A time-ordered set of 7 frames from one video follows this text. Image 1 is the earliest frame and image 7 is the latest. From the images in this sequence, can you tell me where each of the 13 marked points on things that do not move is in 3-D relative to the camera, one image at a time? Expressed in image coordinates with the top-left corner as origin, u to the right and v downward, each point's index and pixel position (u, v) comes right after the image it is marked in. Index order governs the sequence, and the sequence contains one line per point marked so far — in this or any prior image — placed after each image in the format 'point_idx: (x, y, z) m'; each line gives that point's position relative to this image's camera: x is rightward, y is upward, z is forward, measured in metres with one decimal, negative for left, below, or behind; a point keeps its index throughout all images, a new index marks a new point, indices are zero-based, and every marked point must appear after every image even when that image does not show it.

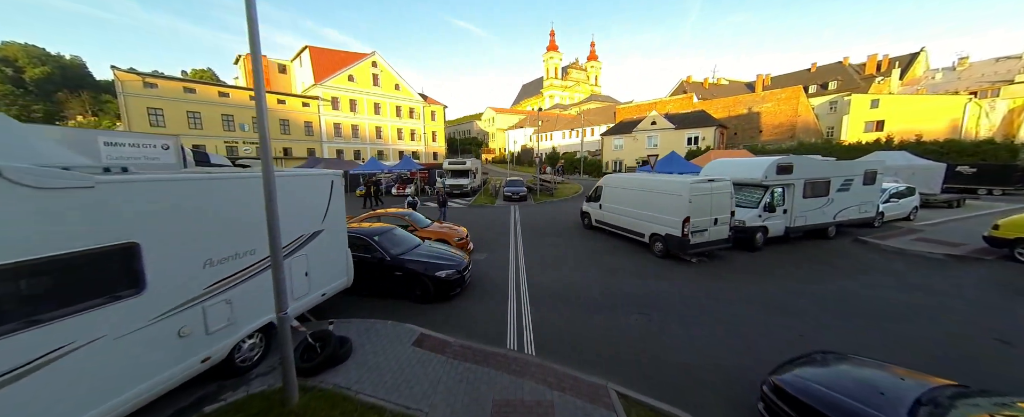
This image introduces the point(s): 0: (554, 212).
0: (+2.3, -0.2, +17.2) m
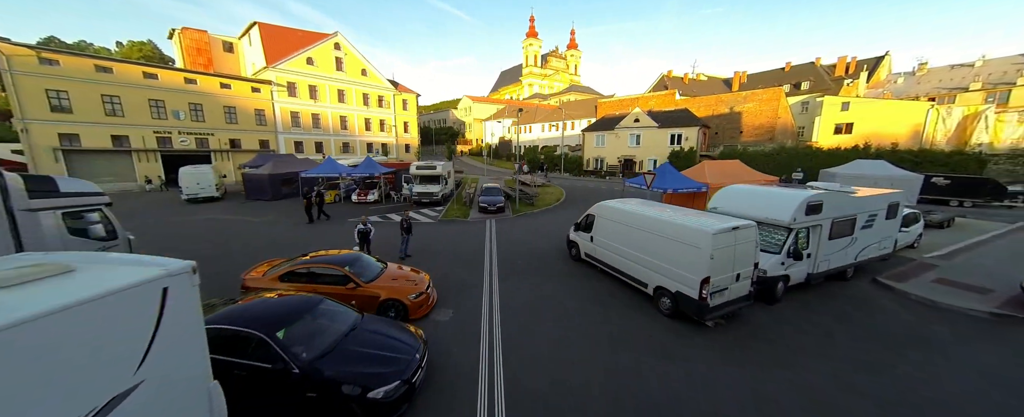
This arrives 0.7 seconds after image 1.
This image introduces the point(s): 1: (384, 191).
0: (+1.1, -1.0, +15.4) m
1: (-8.3, +1.1, +20.0) m
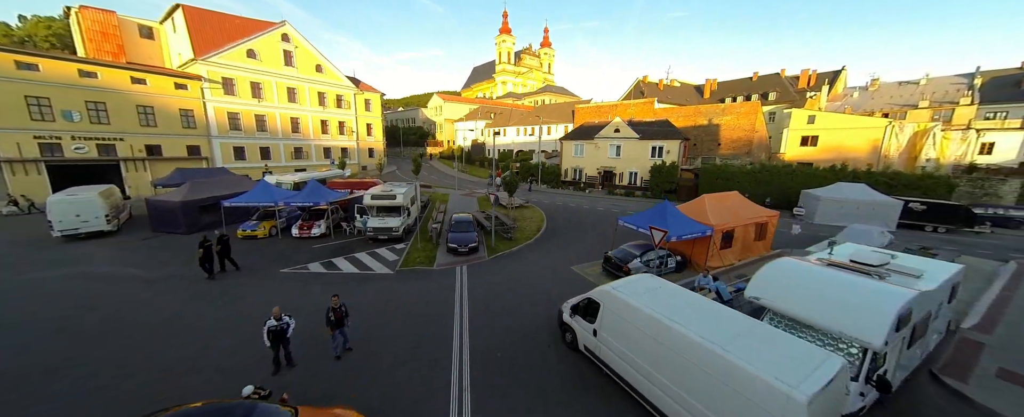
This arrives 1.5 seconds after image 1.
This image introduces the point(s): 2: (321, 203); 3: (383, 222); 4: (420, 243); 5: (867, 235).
0: (+0.1, -2.8, +12.9) m
1: (-9.7, -0.7, +16.7) m
2: (-9.7, +0.3, +15.7) m
3: (-6.2, -0.7, +15.1) m
4: (-4.5, -1.7, +15.4) m
5: (+17.6, -1.3, +15.3) m
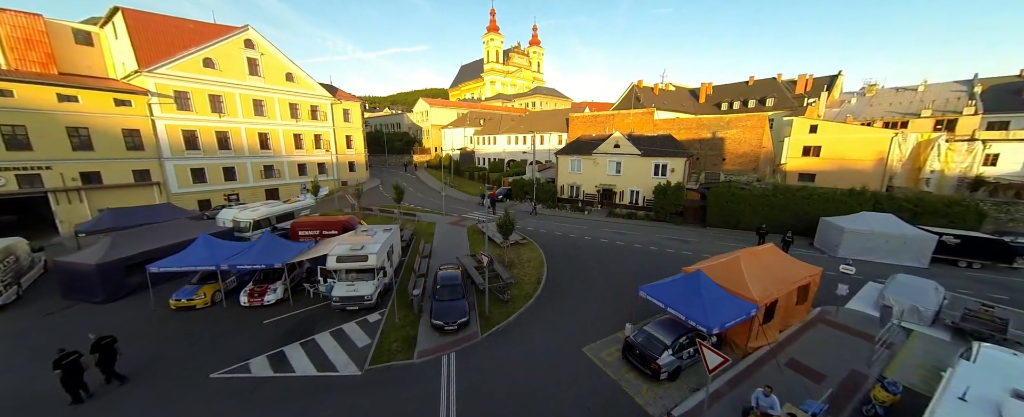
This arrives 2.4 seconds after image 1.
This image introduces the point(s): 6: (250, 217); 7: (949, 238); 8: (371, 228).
0: (+0.1, -5.3, +10.3) m
1: (-9.8, -3.3, +13.8) m
2: (-9.8, -2.2, +12.8) m
3: (-6.3, -3.2, +12.3) m
4: (-4.6, -4.2, +12.6) m
5: (+17.5, -3.6, +13.3) m
6: (-15.9, -0.5, +18.8) m
7: (+27.8, -1.8, +19.7) m
8: (-7.2, -1.0, +15.8) m
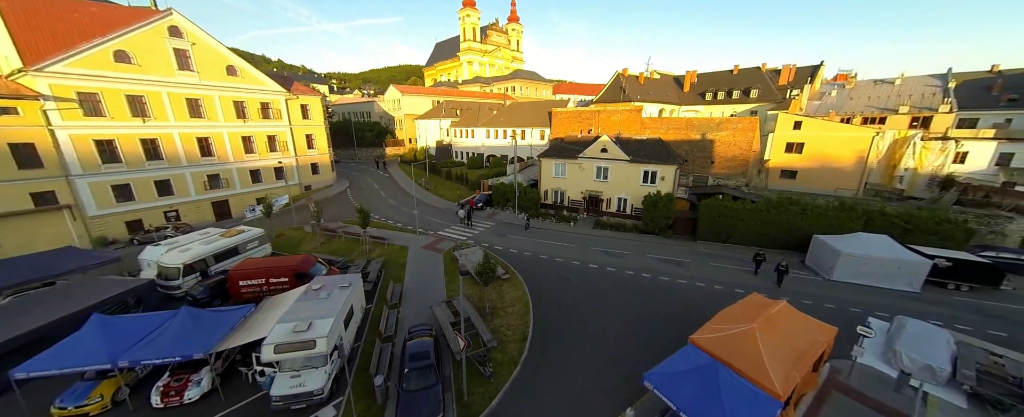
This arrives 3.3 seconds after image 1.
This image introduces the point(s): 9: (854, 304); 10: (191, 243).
0: (-0.3, -7.7, +8.5) m
1: (-10.4, -5.7, +11.2) m
2: (-10.4, -4.7, +10.1) m
3: (-6.9, -5.6, +10.0) m
4: (-5.2, -6.6, +10.4) m
5: (+16.8, -5.6, +12.4) m
6: (-16.8, -2.7, +15.6) m
7: (+26.7, -3.2, +19.3) m
8: (-8.0, -3.2, +13.2) m
9: (+19.3, -5.4, +17.5) m
10: (-18.0, -1.9, +17.3) m
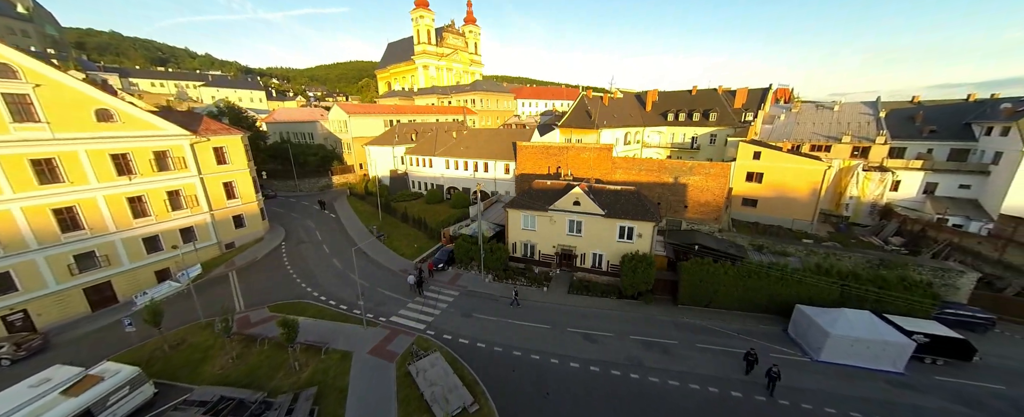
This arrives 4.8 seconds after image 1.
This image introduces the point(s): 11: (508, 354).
0: (-0.5, -13.3, +5.1) m
1: (-10.9, -11.5, +6.7) m
2: (-10.8, -10.5, +5.6) m
3: (-7.3, -11.4, +5.8) m
4: (-5.6, -12.3, +6.5) m
5: (+16.0, -10.5, +11.0) m
6: (-17.9, -8.7, +10.3) m
7: (+25.0, -7.8, +19.0) m
8: (-8.8, -9.0, +8.9) m
9: (+17.8, -10.2, +16.3) m
10: (-19.2, -8.0, +11.8) m
11: (-0.2, -8.8, +19.1) m
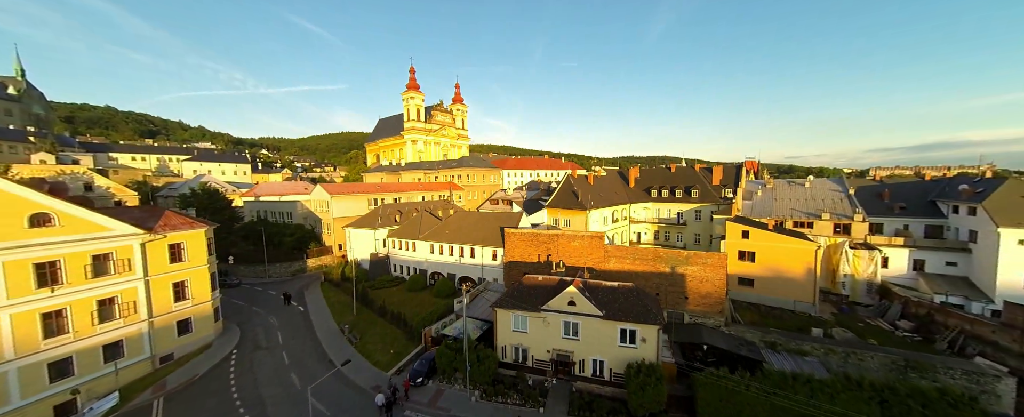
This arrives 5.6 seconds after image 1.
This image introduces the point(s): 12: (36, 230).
0: (-0.1, -16.6, +0.2) m
1: (-10.6, -15.3, +1.5) m
2: (-10.5, -14.1, +0.7) m
3: (-7.0, -15.0, +0.9) m
4: (-5.3, -16.0, +1.5) m
5: (+16.0, -14.9, +7.1) m
6: (-17.8, -13.3, +5.3) m
7: (+24.6, -13.8, +15.9) m
8: (-8.7, -13.3, +4.3) m
9: (+17.6, -15.7, +12.5) m
10: (-19.3, -12.9, +6.9) m
11: (-0.5, -15.0, +14.7) m
12: (-29.4, -1.6, +19.0) m
